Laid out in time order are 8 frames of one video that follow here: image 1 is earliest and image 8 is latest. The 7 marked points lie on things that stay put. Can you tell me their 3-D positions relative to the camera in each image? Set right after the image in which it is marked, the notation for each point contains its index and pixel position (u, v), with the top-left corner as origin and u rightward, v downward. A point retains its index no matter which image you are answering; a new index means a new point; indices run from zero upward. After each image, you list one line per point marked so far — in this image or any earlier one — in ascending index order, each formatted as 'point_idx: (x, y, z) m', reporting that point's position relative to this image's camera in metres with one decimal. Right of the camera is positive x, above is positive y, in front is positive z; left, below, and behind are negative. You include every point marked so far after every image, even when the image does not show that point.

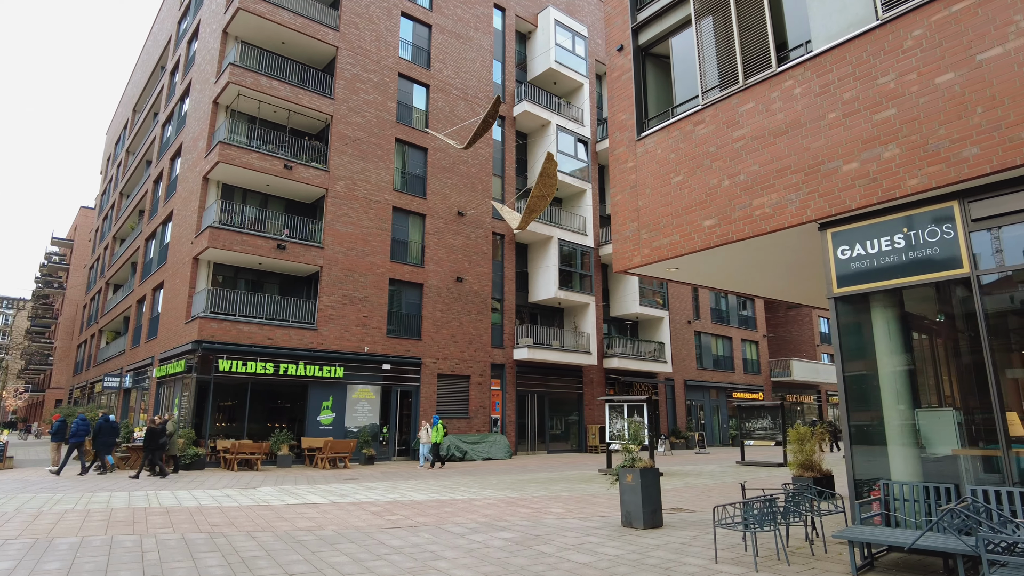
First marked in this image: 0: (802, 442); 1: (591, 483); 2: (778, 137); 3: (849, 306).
0: (+5.2, -2.8, +11.4) m
1: (+1.7, -4.3, +14.1) m
2: (+3.2, +1.8, +7.7) m
3: (+3.7, -0.2, +7.1) m
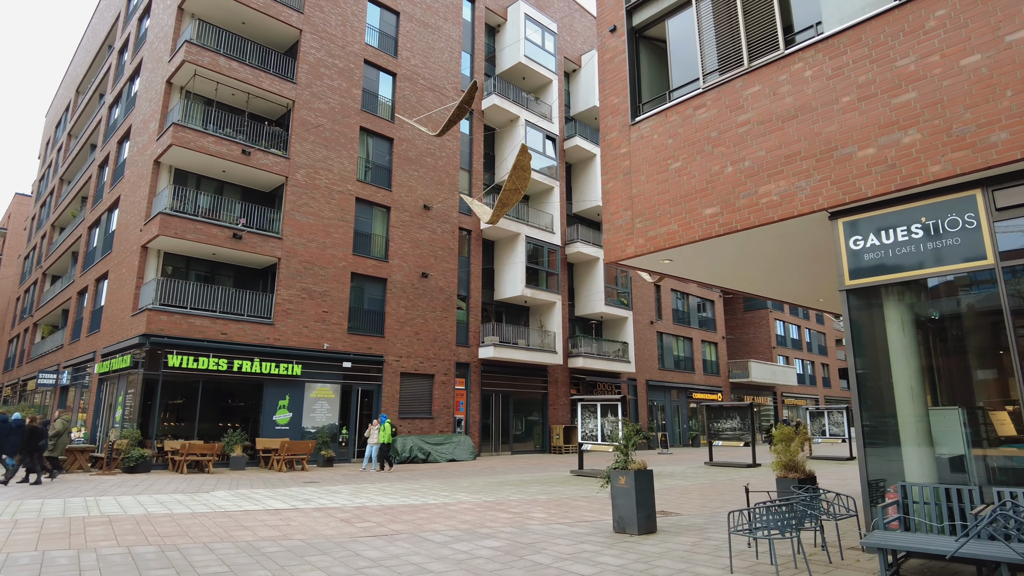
0: (+4.8, -2.7, +11.2) m
1: (+1.2, -4.2, +13.6) m
2: (+3.1, +1.9, +7.3) m
3: (+3.7, -0.1, +6.8) m
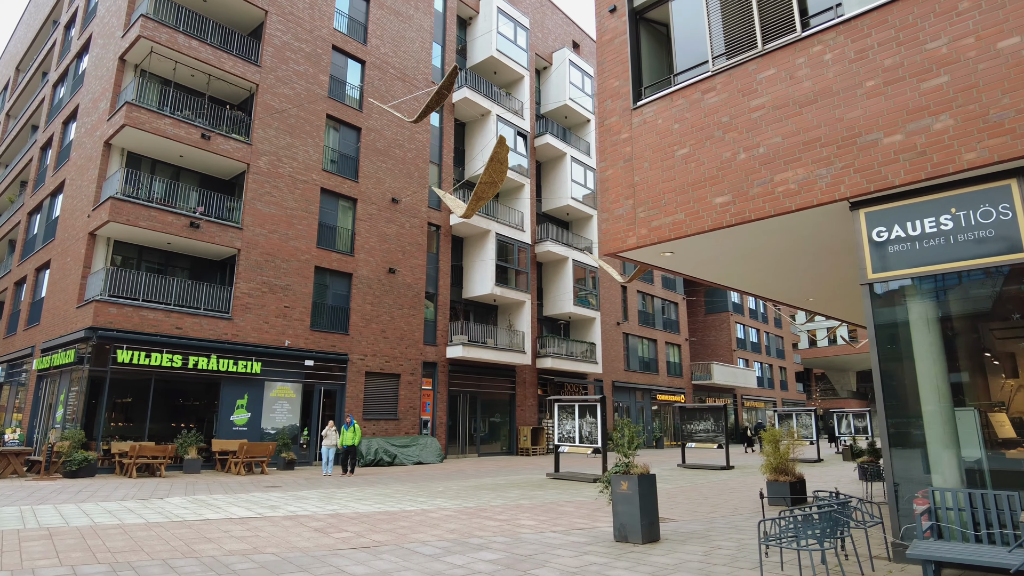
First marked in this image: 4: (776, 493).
0: (+4.5, -2.7, +10.9) m
1: (+0.7, -4.1, +13.1) m
2: (+3.2, +2.0, +6.9) m
3: (+3.7, -0.1, +6.4) m
4: (+4.5, -3.4, +10.8) m
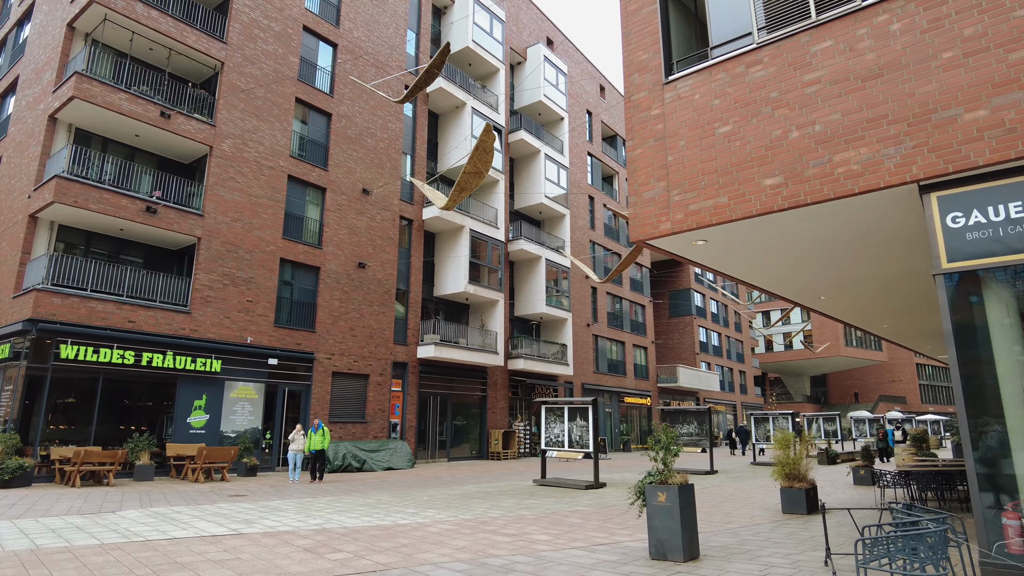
0: (+4.5, -2.6, +10.3) m
1: (+0.5, -4.0, +12.3) m
2: (+3.5, +2.1, +6.3) m
3: (+4.1, 0.0, +5.8) m
4: (+4.5, -3.4, +10.2) m
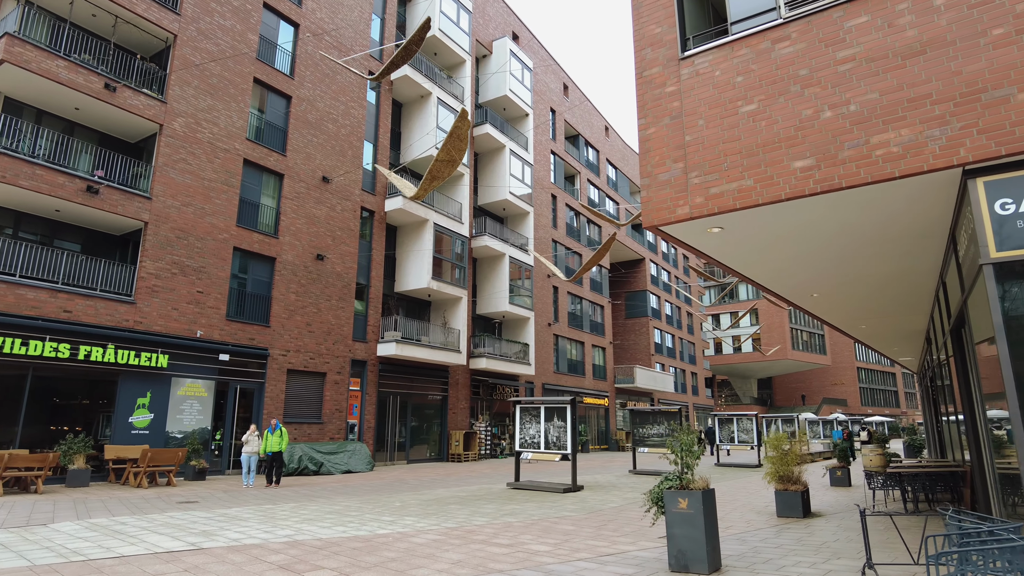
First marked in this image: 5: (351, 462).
0: (+4.2, -2.5, +10.0) m
1: (+0.1, -3.9, +11.6) m
2: (+3.7, +2.1, +5.9) m
3: (+4.3, +0.1, +5.5) m
4: (+4.2, -3.3, +9.9) m
5: (-5.0, -5.4, +19.8) m
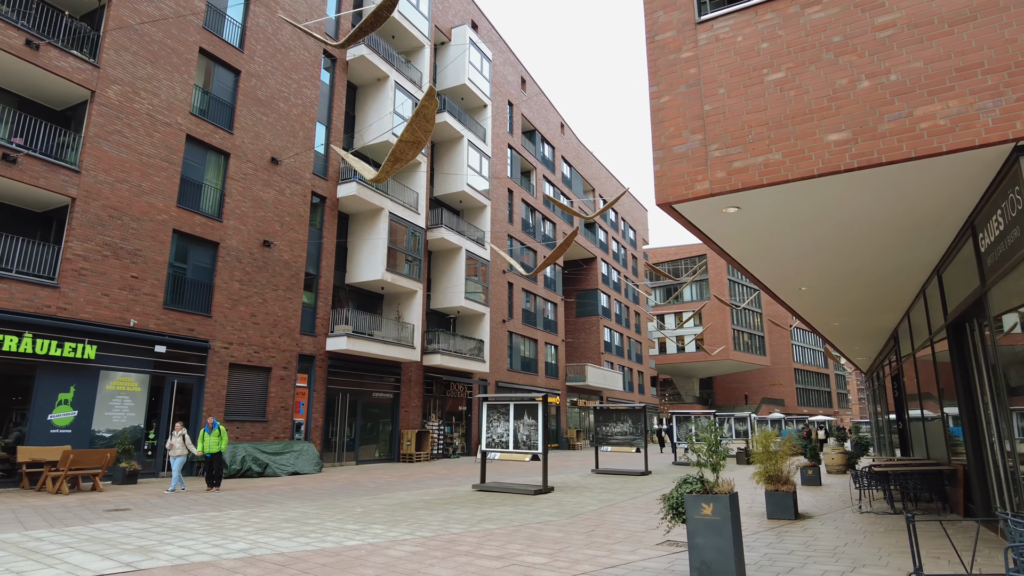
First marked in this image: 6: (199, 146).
0: (+3.9, -2.4, +9.6) m
1: (-0.4, -3.7, +10.8) m
2: (+3.8, +2.3, +5.5) m
3: (+4.4, +0.2, +5.1) m
4: (+3.9, -3.2, +9.5) m
5: (-6.2, -5.1, +18.5) m
6: (-9.0, +4.1, +18.3) m
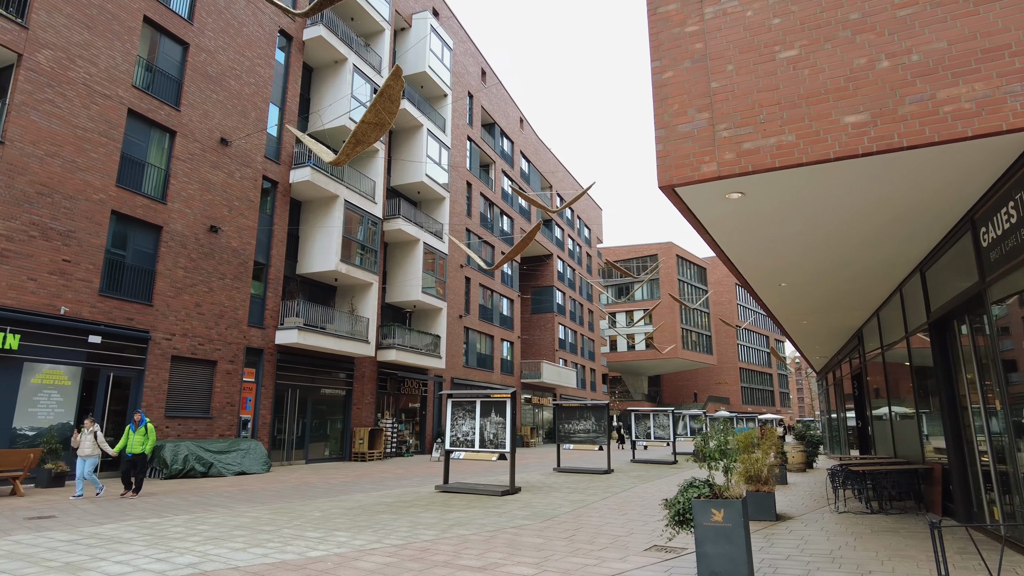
0: (+3.5, -2.3, +9.3) m
1: (-0.9, -3.5, +10.2) m
2: (+3.8, +2.3, +5.2) m
3: (+4.4, +0.2, +4.8) m
4: (+3.5, -3.1, +9.2) m
5: (-7.3, -4.8, +17.5) m
6: (-9.9, +4.4, +17.0) m
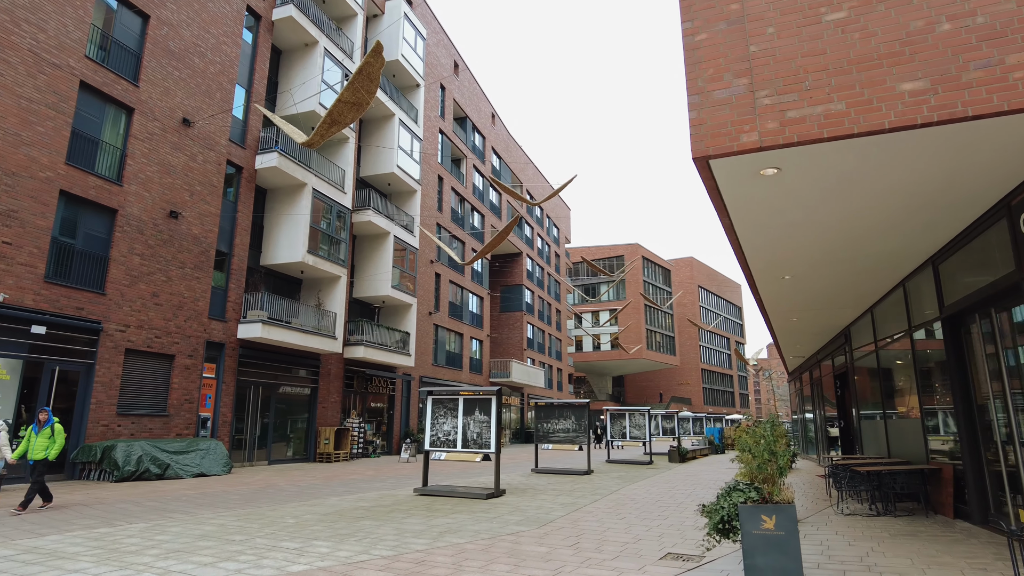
0: (+3.4, -2.2, +8.9) m
1: (-1.0, -3.3, +9.5) m
2: (+4.0, +2.4, +4.8) m
3: (+4.6, +0.4, +4.4) m
4: (+3.4, -3.0, +8.7) m
5: (-7.9, -4.5, +16.4) m
6: (-10.3, +4.7, +15.7) m
